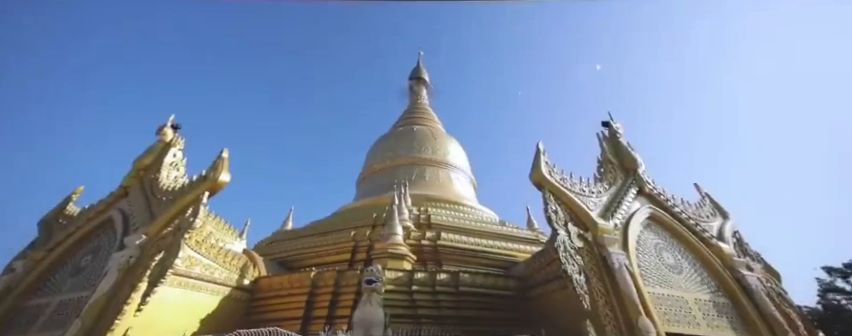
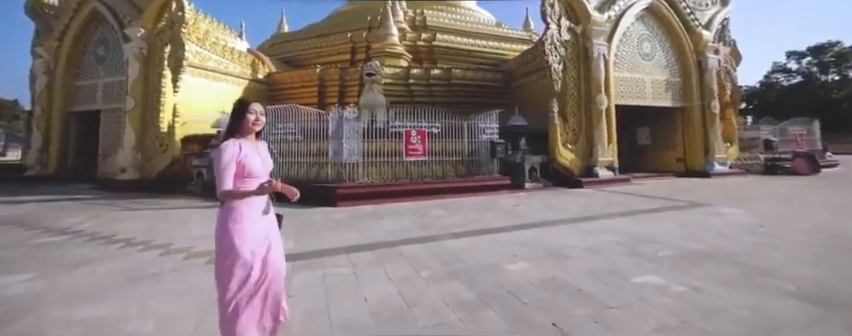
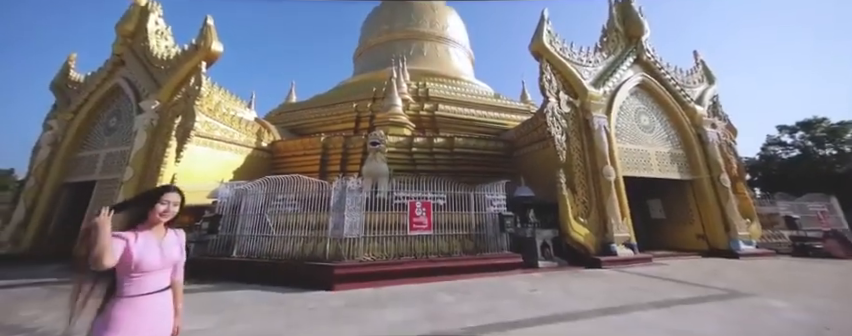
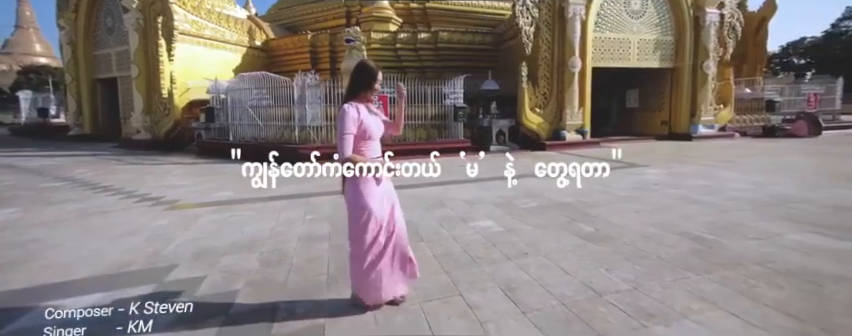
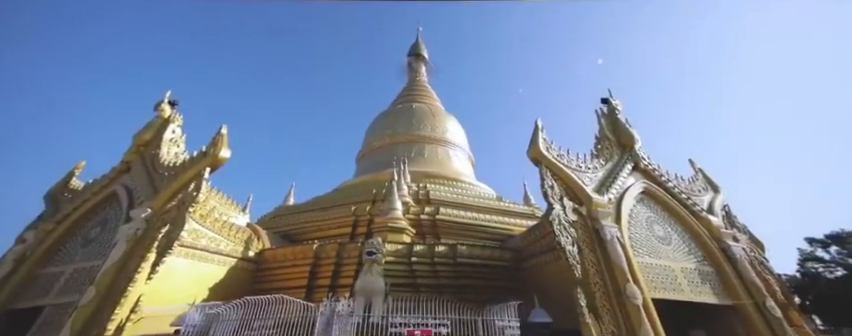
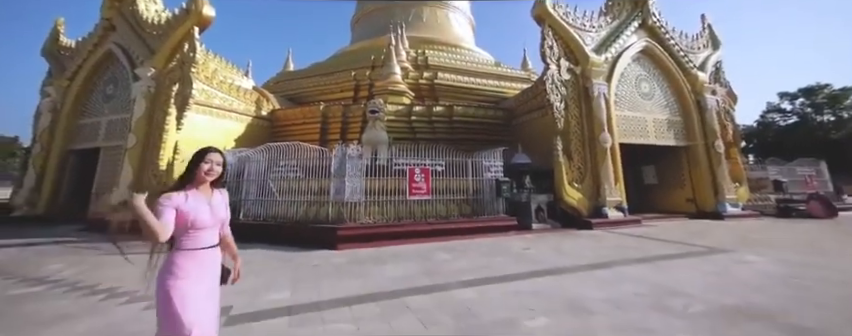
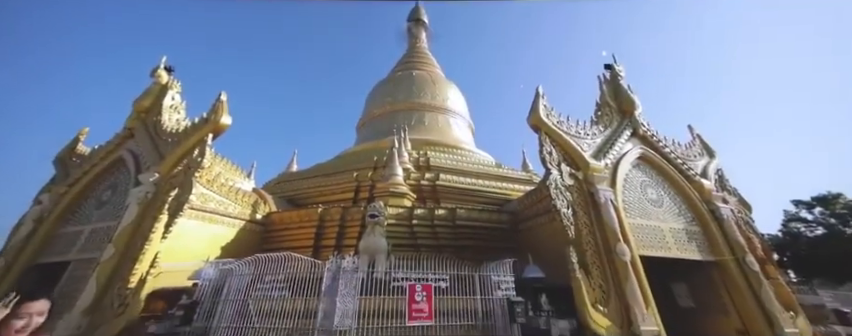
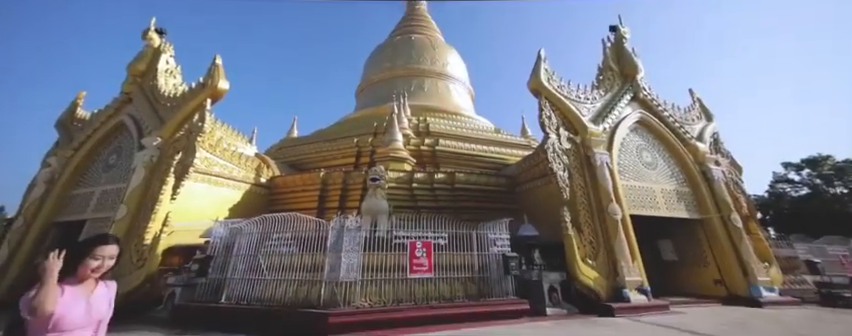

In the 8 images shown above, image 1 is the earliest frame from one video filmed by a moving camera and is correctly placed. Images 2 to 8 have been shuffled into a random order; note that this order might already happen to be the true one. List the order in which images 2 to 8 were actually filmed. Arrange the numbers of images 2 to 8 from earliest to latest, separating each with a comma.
5, 7, 8, 3, 6, 2, 4
